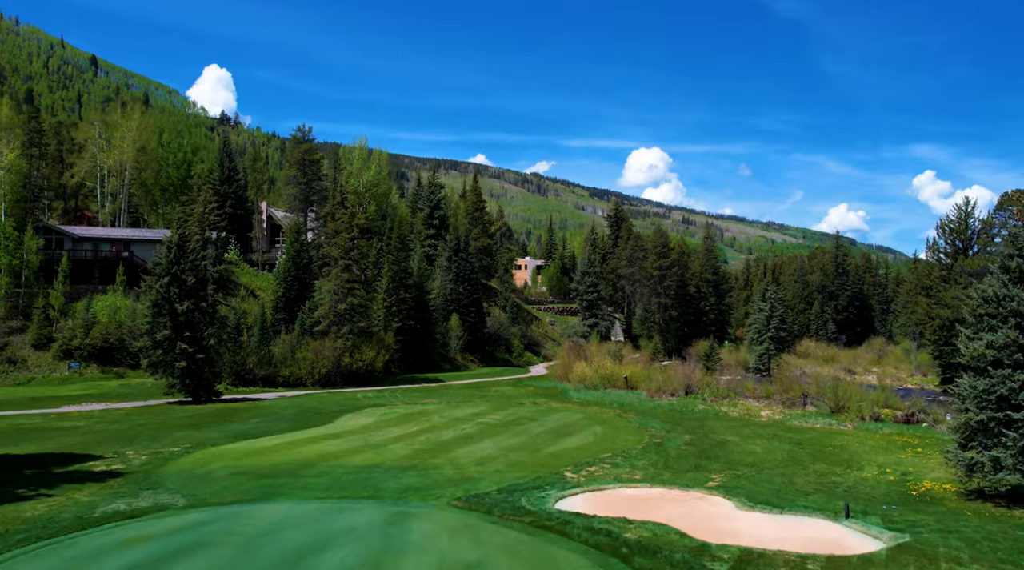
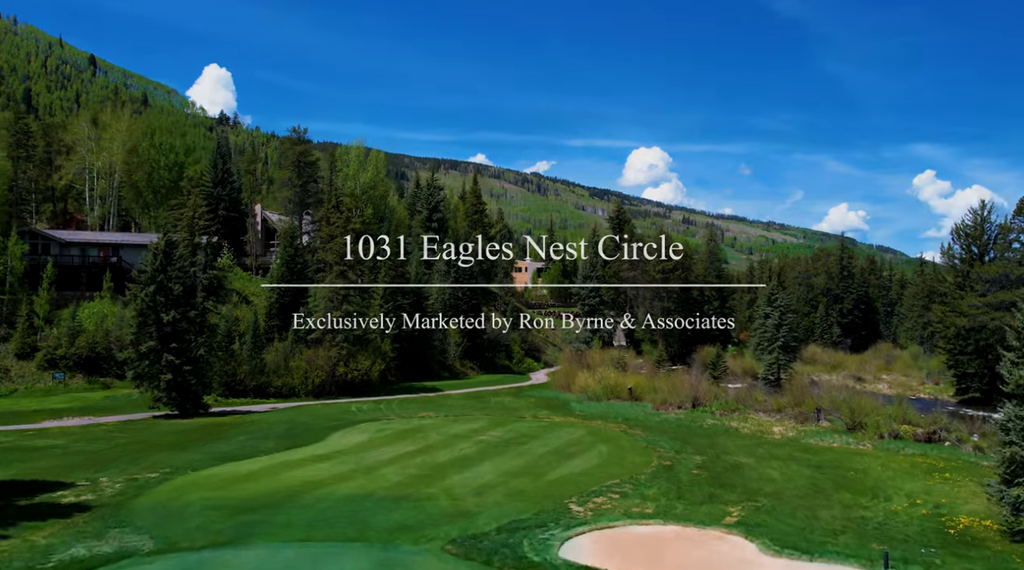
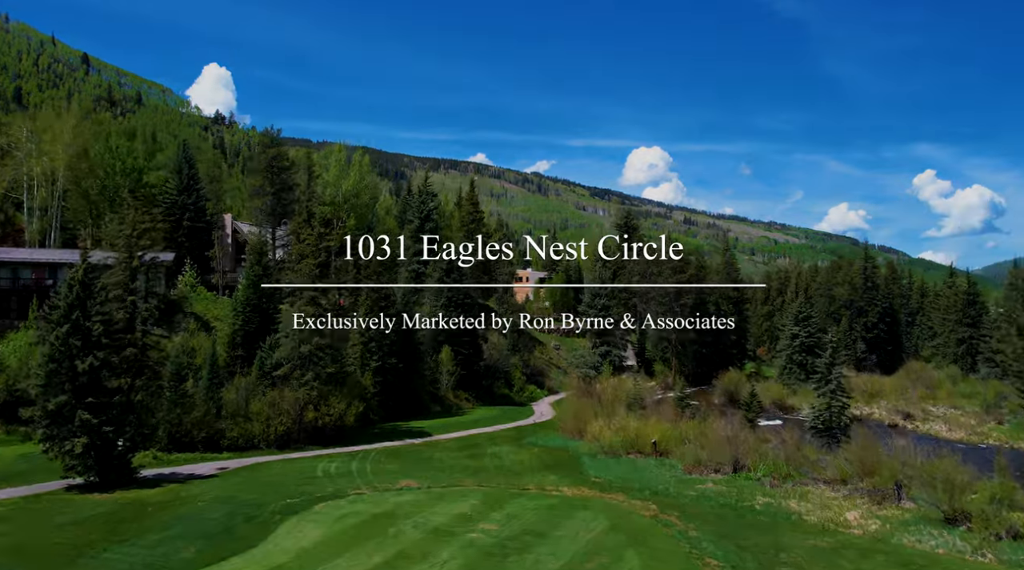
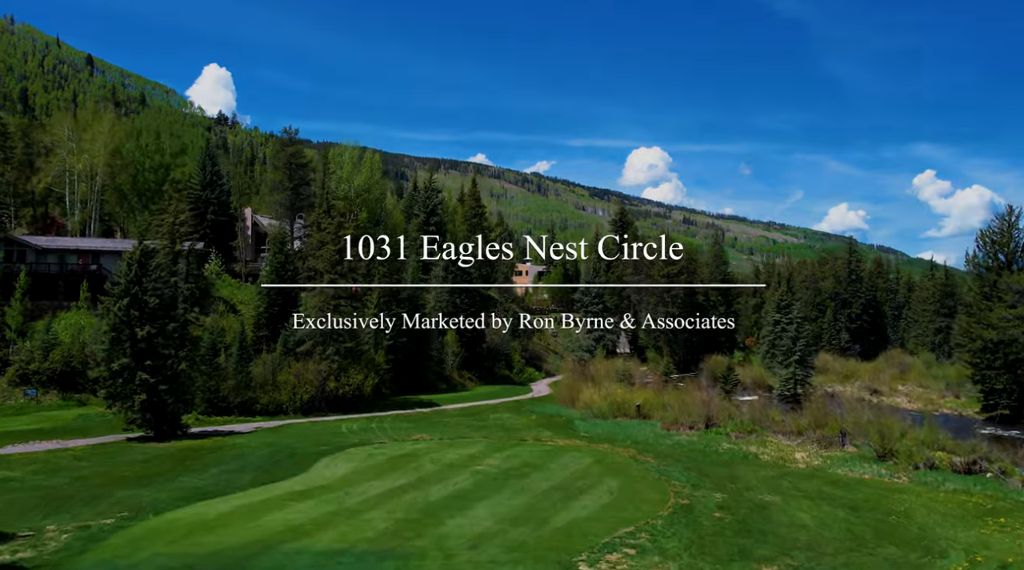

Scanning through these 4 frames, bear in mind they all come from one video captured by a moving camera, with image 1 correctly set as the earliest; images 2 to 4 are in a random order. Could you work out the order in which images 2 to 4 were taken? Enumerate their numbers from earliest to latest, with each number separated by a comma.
2, 4, 3
